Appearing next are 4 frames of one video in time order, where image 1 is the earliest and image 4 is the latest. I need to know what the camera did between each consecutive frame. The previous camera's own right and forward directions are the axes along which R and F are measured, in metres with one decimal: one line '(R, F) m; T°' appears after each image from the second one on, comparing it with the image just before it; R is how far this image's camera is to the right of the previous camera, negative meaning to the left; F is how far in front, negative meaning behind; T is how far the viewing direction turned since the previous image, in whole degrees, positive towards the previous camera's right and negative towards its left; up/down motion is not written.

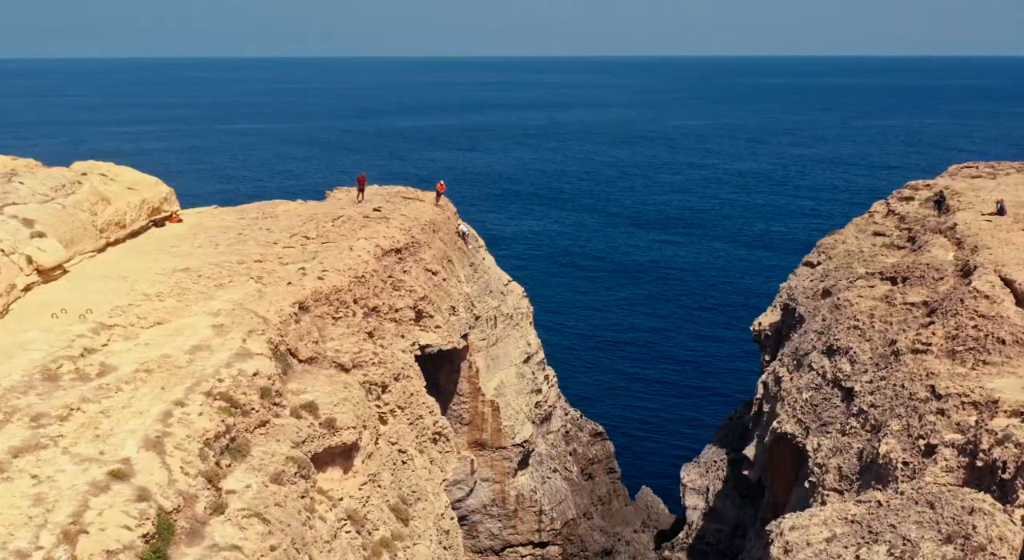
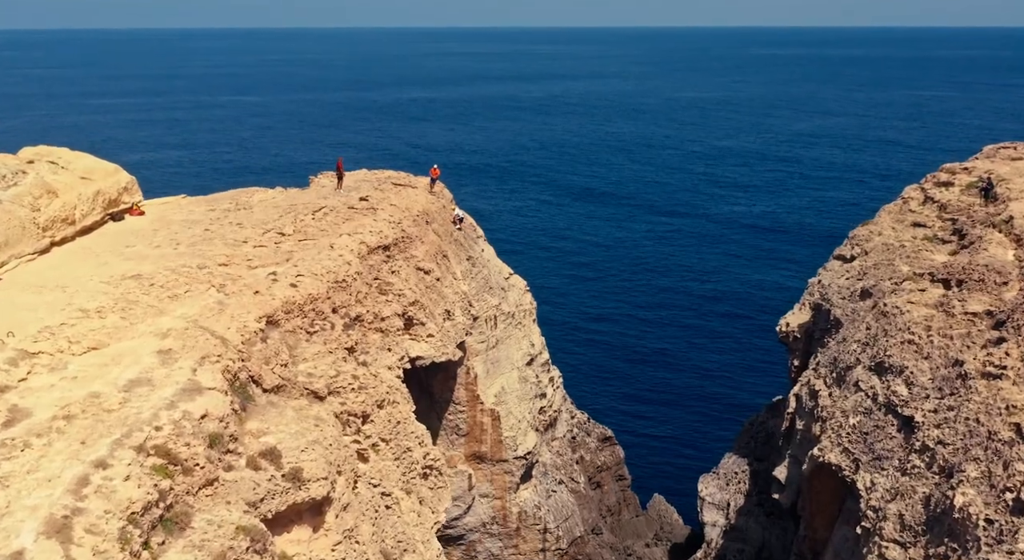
(0.0, +3.7) m; 0°
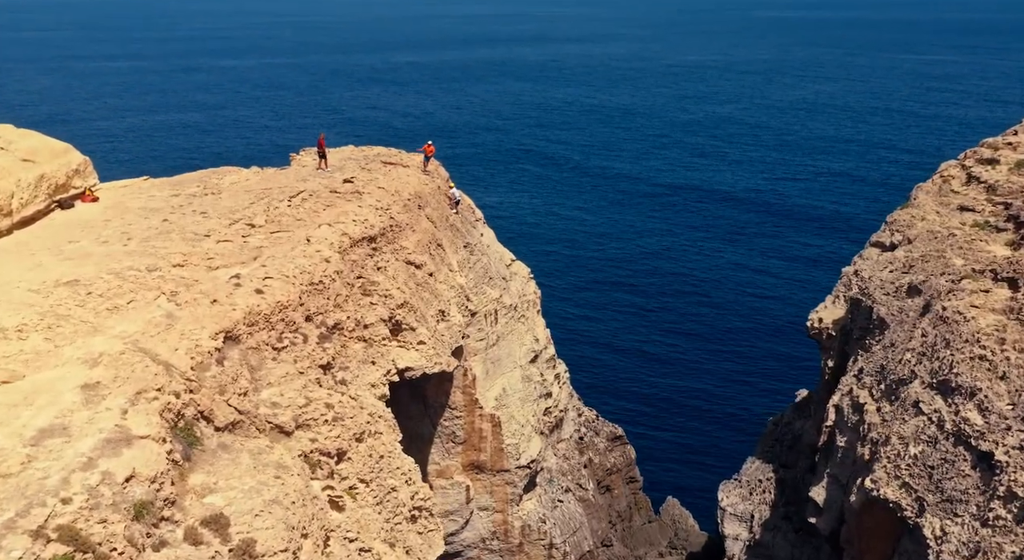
(-0.1, +3.6) m; 0°
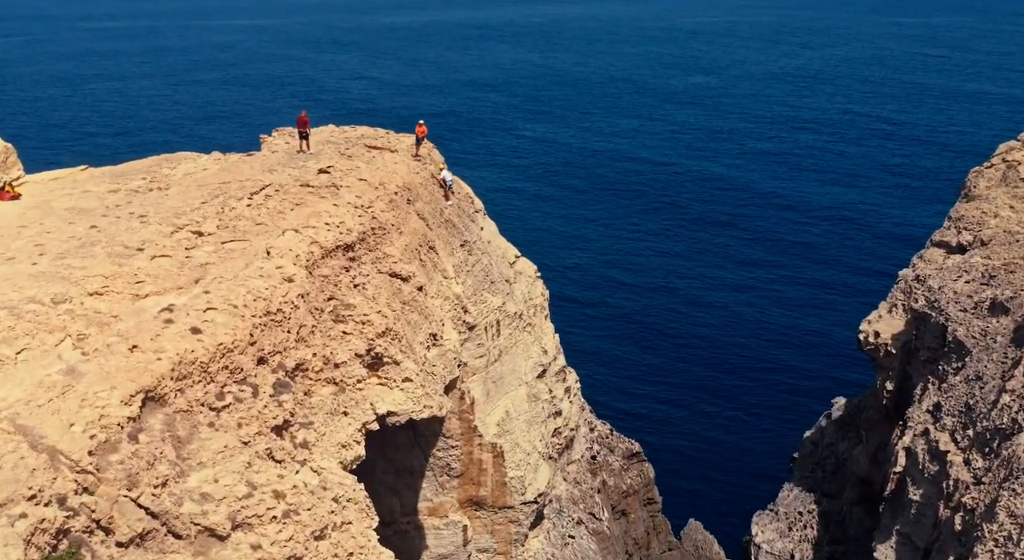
(-0.1, +4.6) m; 0°
